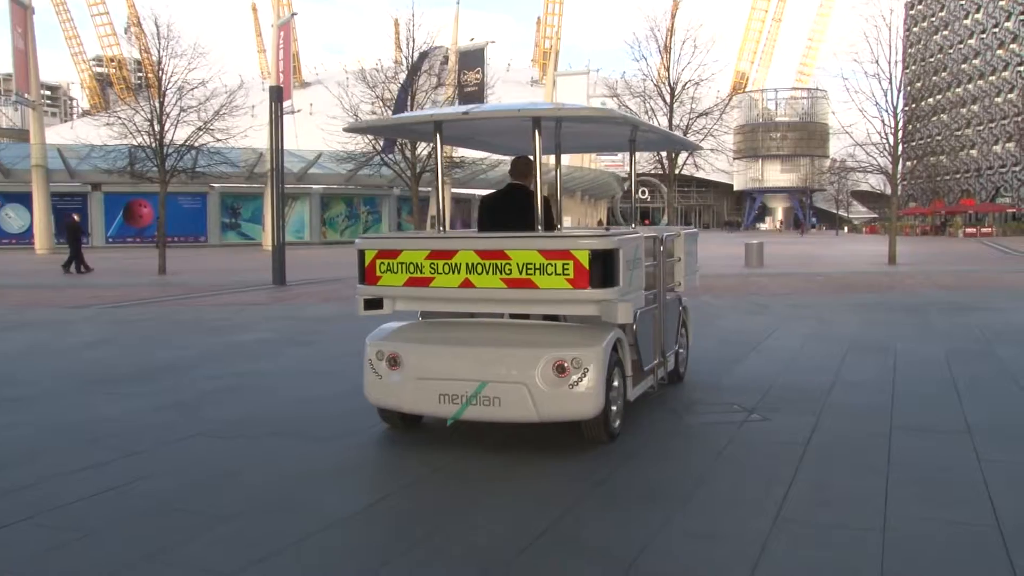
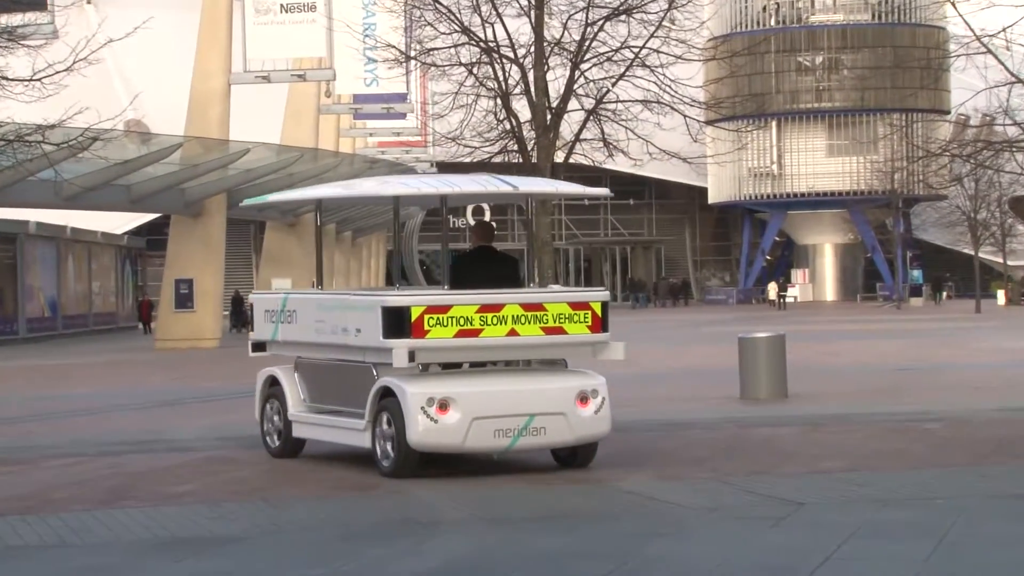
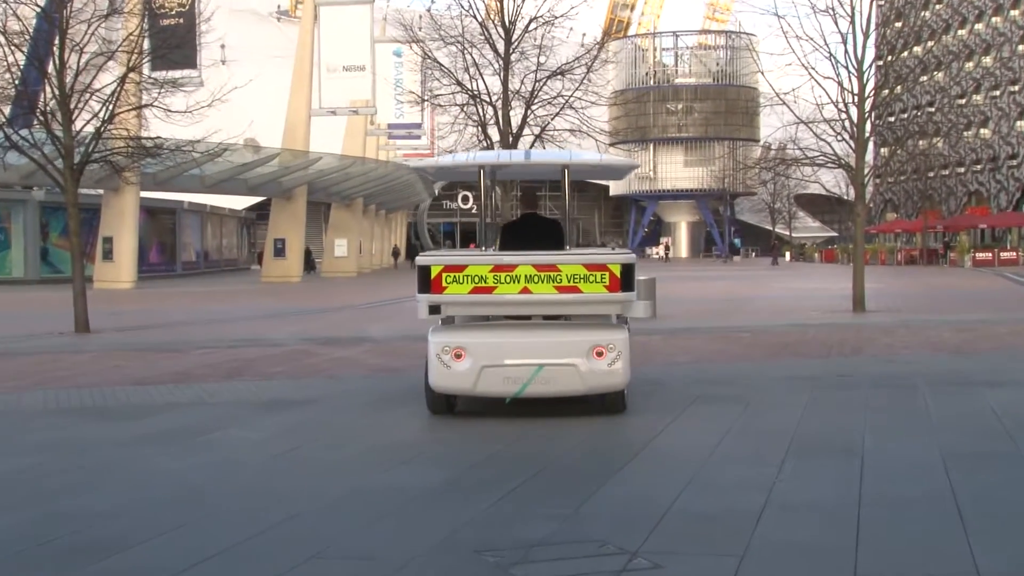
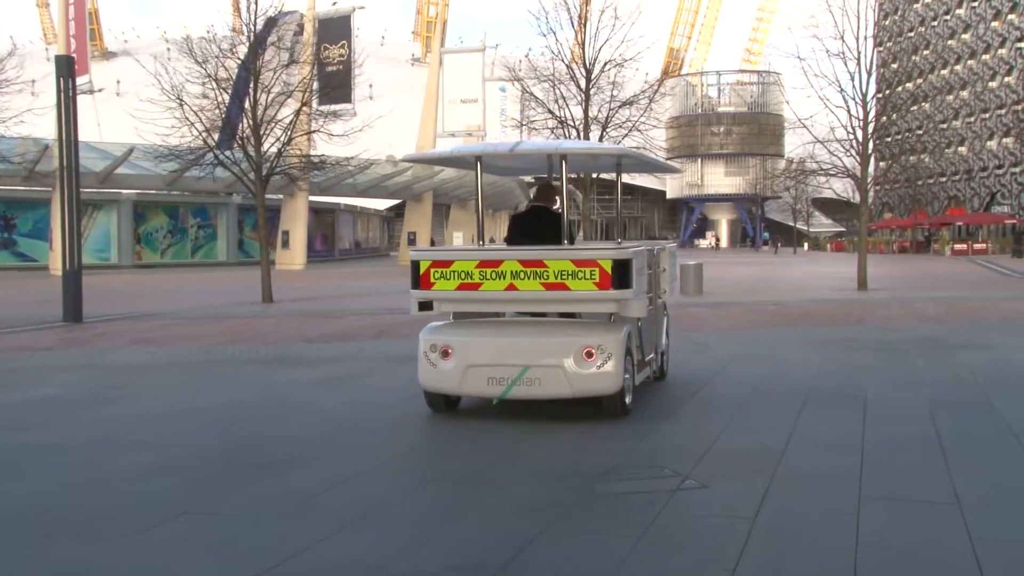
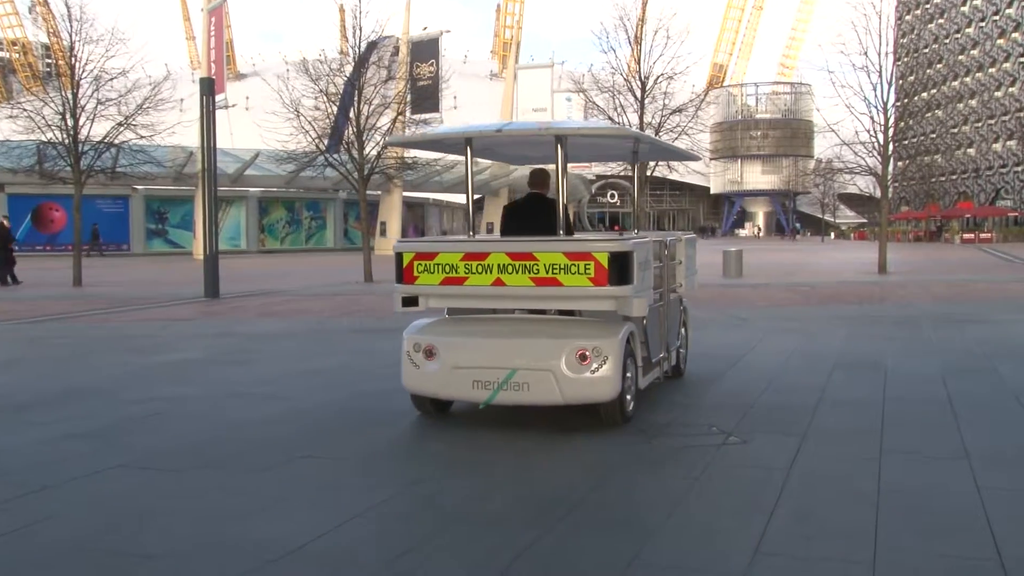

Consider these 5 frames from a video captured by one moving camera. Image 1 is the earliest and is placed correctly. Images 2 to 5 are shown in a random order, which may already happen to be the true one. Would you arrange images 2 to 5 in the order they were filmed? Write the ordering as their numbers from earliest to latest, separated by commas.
5, 4, 3, 2
